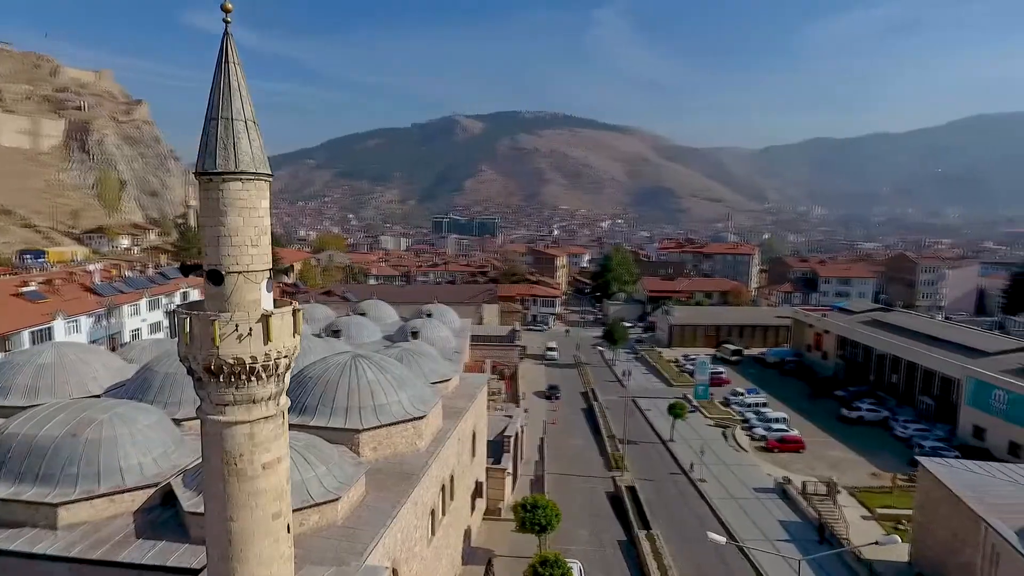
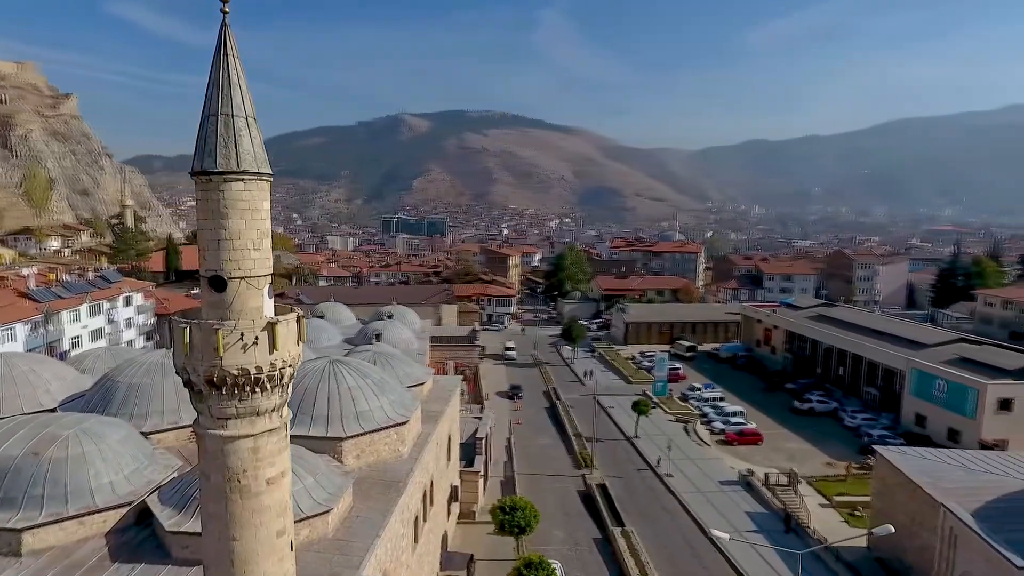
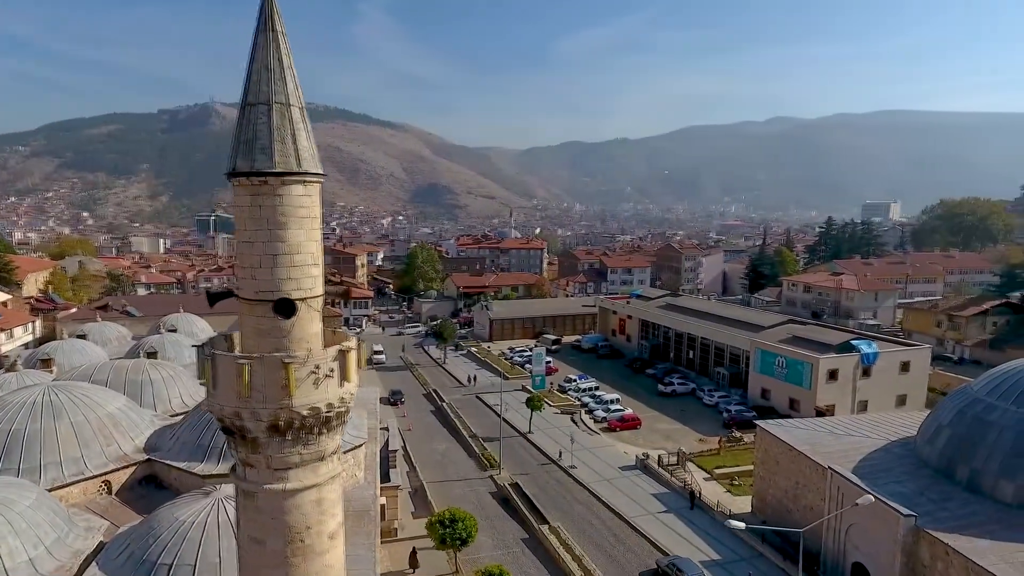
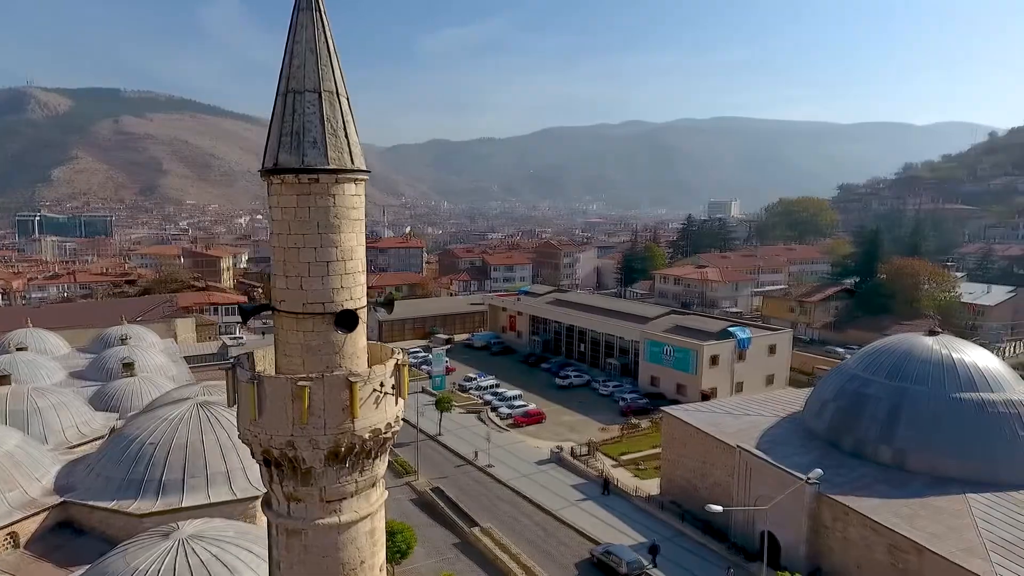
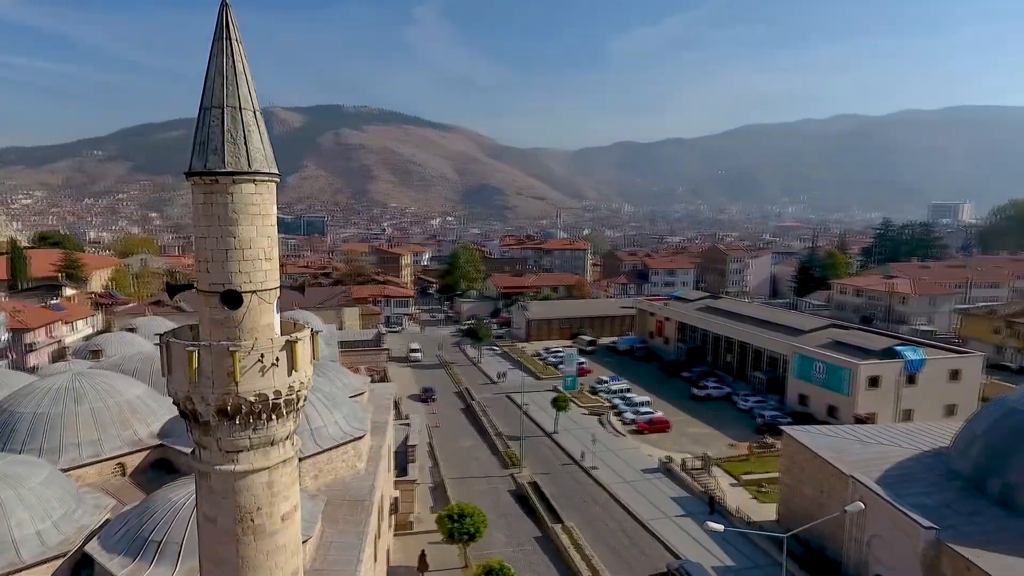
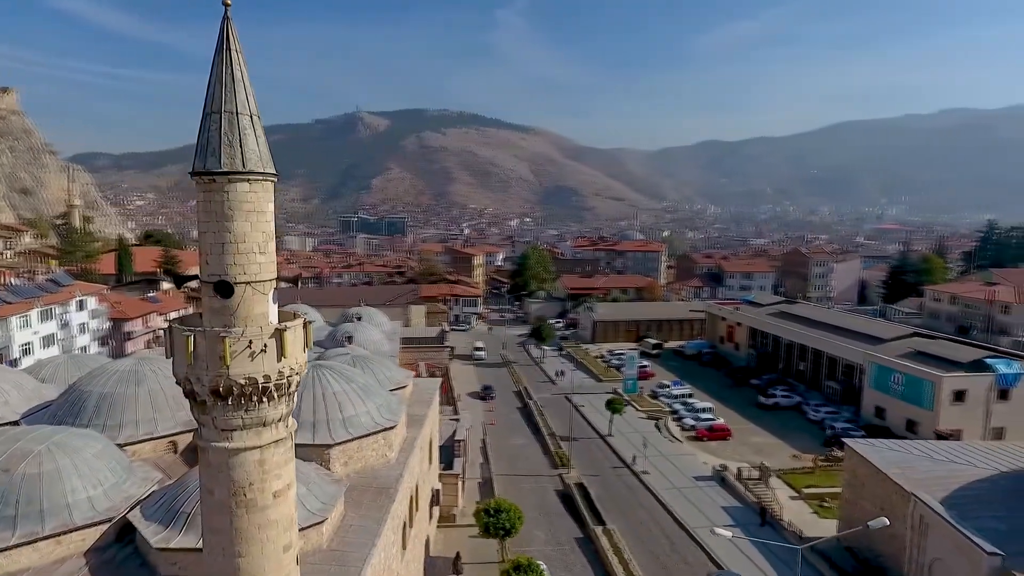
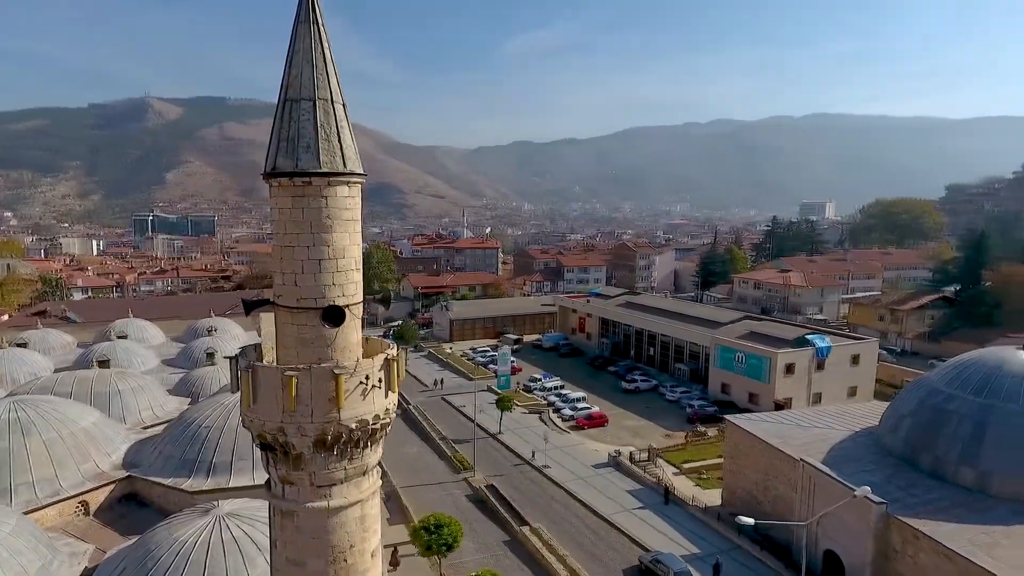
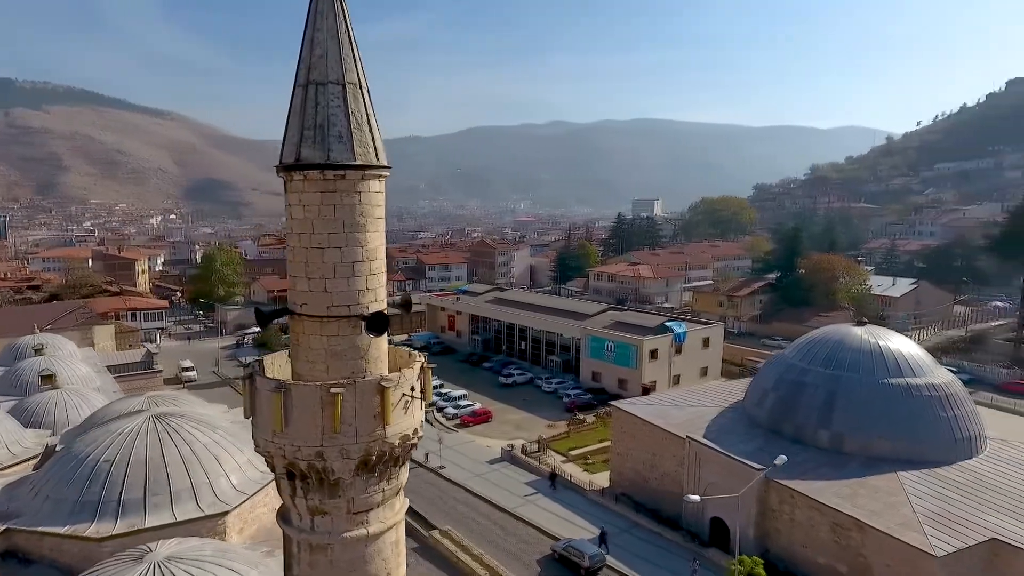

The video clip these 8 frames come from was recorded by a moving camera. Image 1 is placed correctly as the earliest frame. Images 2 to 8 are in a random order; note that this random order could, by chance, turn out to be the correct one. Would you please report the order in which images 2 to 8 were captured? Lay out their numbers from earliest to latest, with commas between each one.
2, 6, 5, 3, 7, 4, 8
